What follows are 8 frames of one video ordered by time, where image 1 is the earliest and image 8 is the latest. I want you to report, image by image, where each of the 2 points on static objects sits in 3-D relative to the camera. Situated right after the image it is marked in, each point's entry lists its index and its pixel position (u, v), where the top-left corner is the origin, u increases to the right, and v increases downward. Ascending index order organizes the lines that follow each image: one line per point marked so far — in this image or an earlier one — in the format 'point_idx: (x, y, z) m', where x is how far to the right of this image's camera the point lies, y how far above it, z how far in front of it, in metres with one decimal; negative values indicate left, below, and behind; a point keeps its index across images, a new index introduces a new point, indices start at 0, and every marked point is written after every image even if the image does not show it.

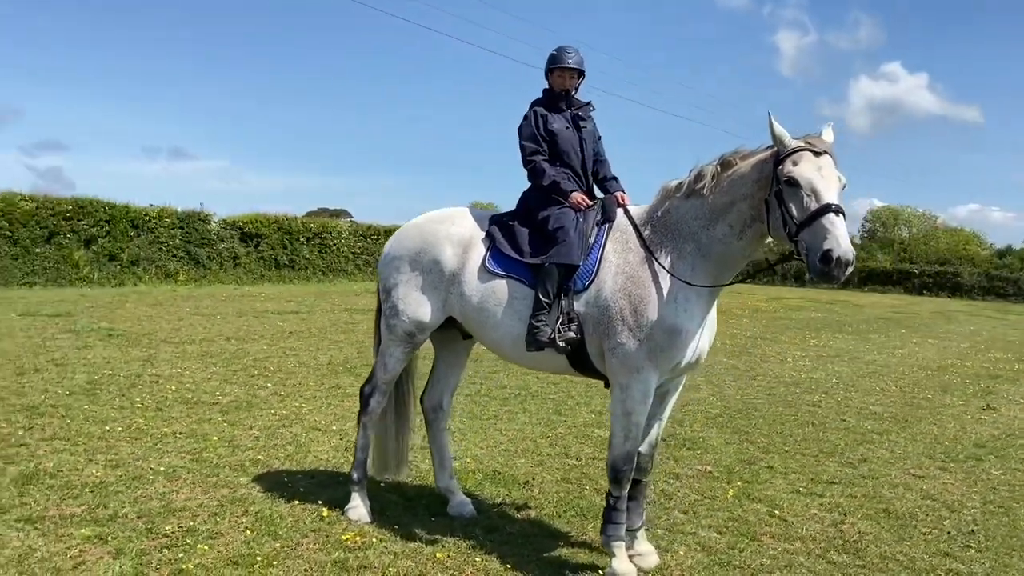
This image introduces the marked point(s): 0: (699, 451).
0: (+1.8, -1.6, +8.3) m
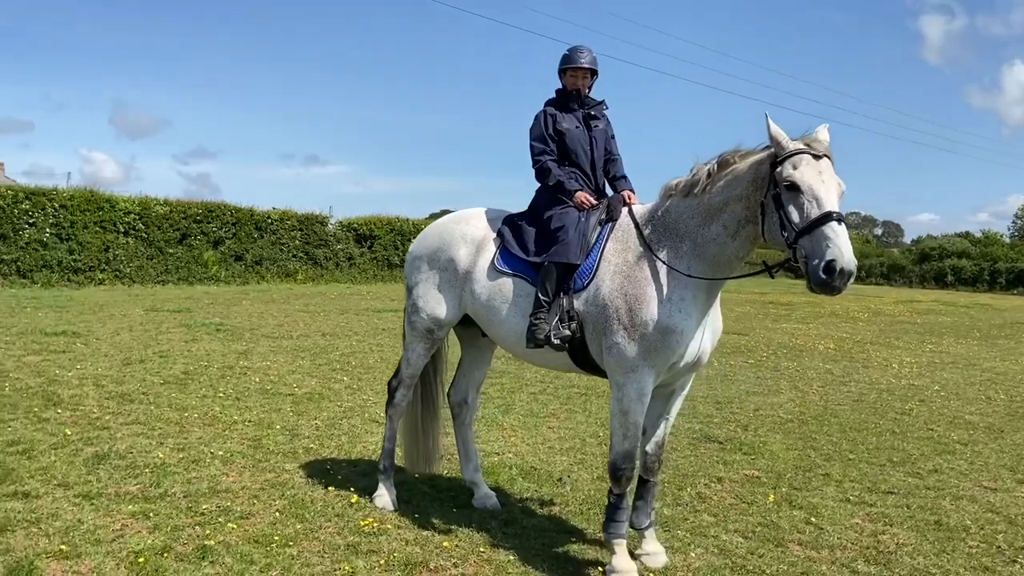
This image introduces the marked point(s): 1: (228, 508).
0: (+2.3, -1.6, +8.2) m
1: (-1.9, -1.4, +5.6) m
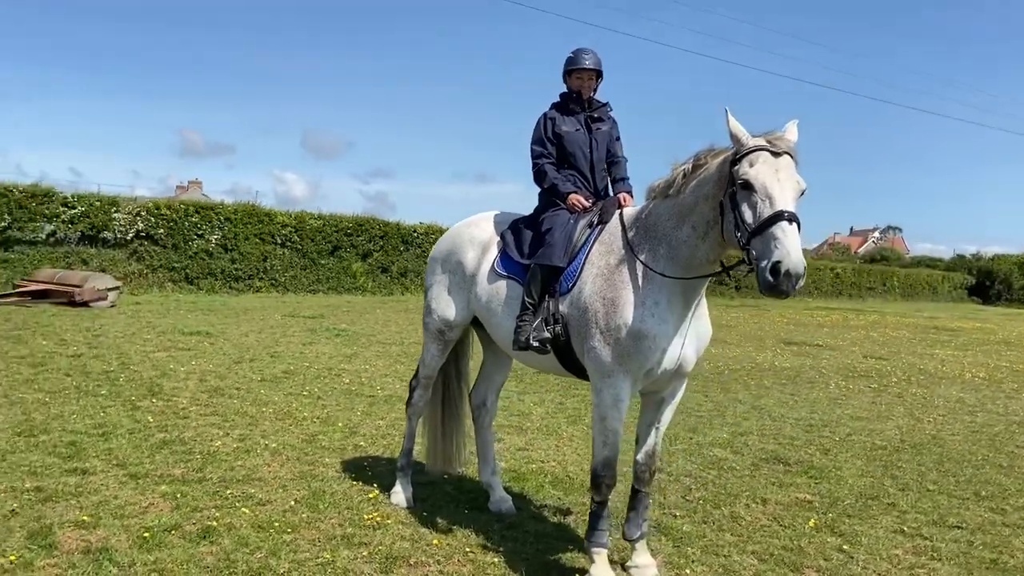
0: (+2.8, -1.7, +7.7) m
1: (-1.8, -1.4, +5.9) m
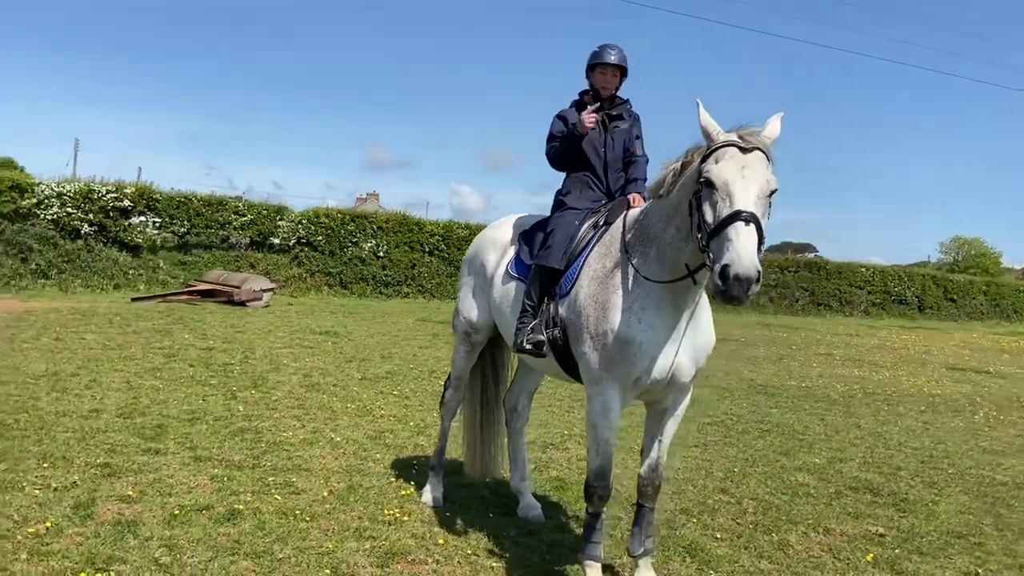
0: (+3.2, -1.9, +7.0) m
1: (-1.6, -1.4, +6.2) m
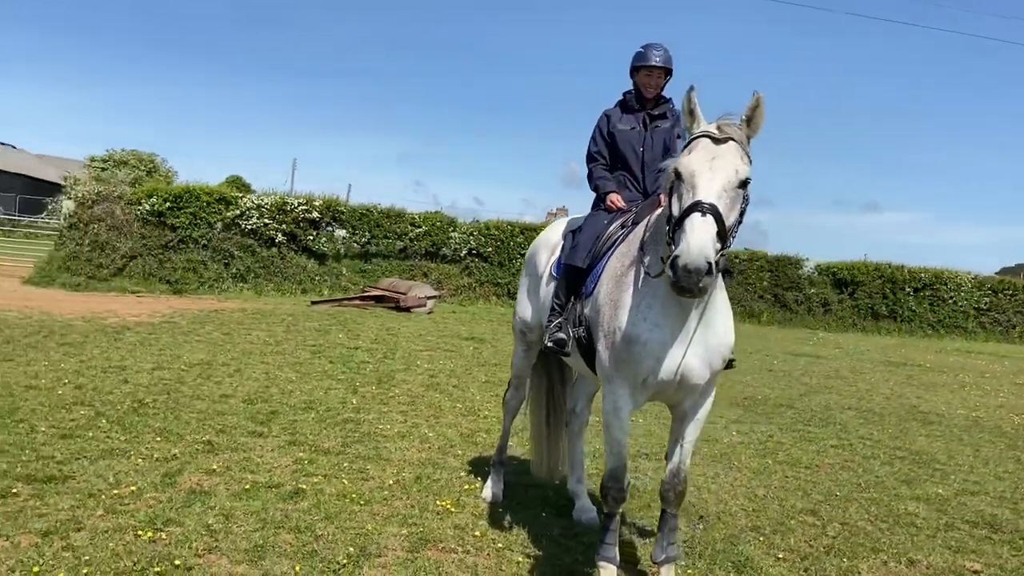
0: (+3.8, -2.0, +6.3) m
1: (-1.1, -1.4, +6.5) m
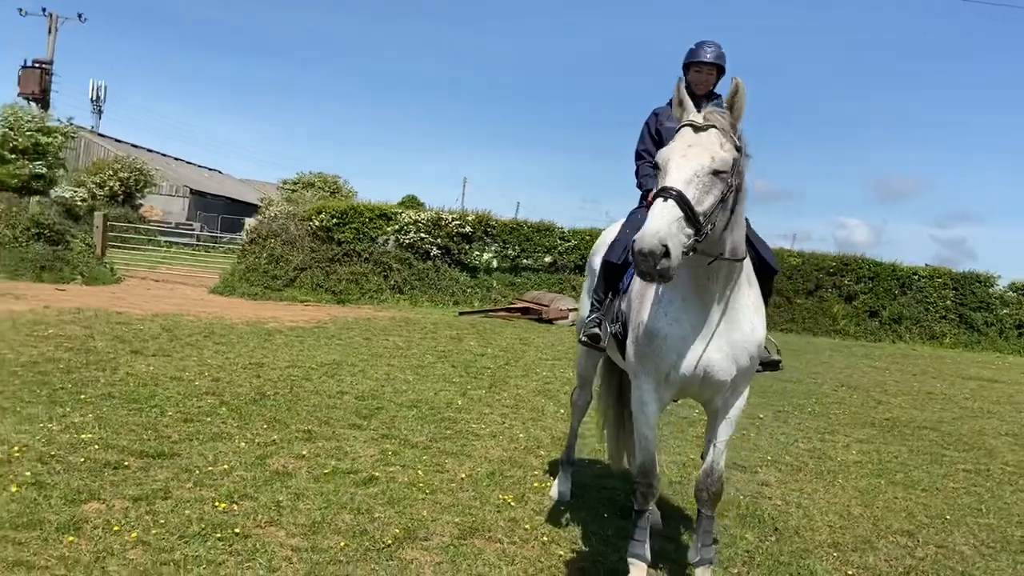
0: (+4.2, -2.0, +5.6) m
1: (-0.6, -1.4, +6.8) m
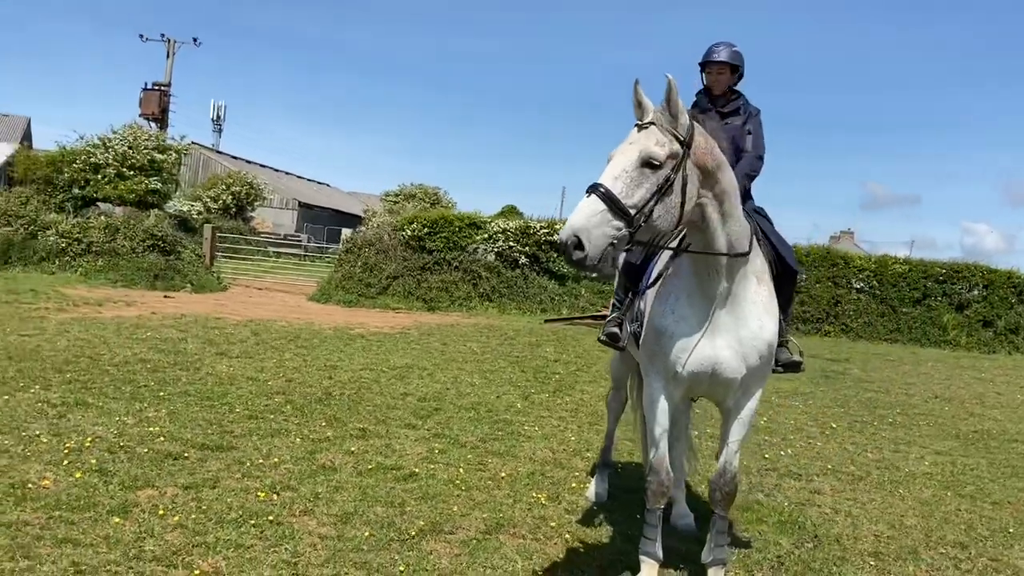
0: (+4.4, -2.0, +5.2) m
1: (-0.2, -1.4, +6.9) m
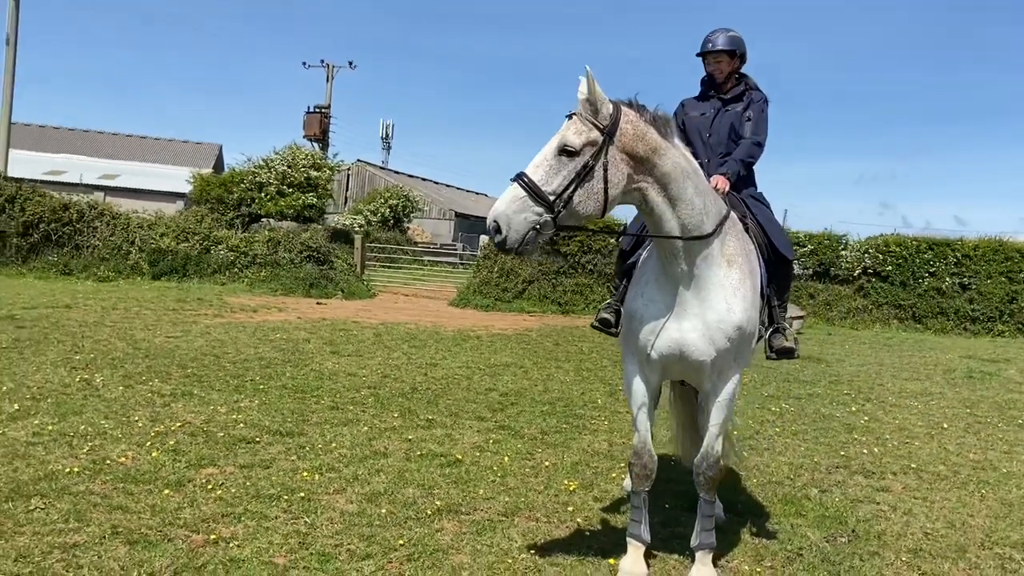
0: (+4.4, -1.9, +4.6) m
1: (+0.2, -1.4, +7.1) m
